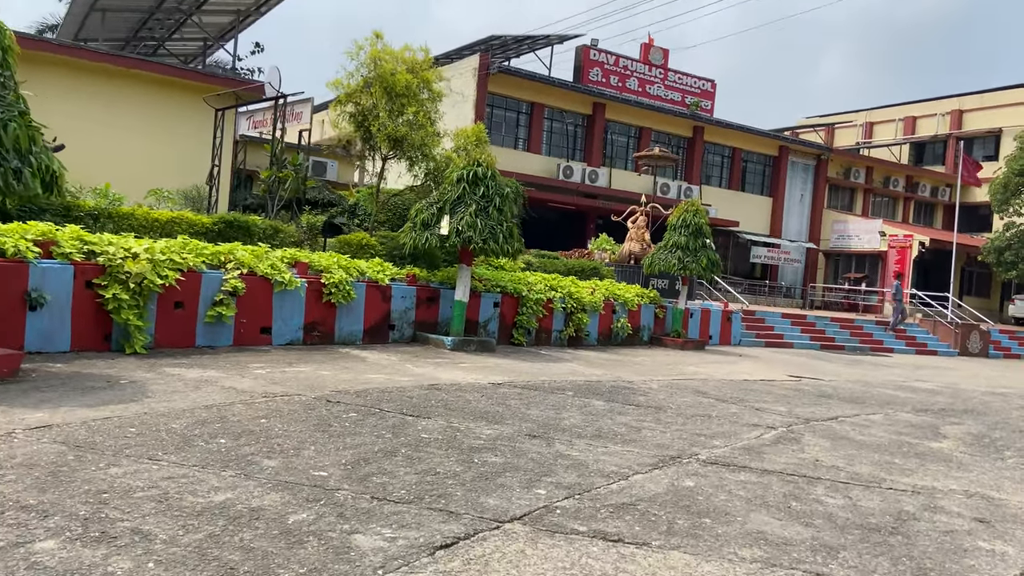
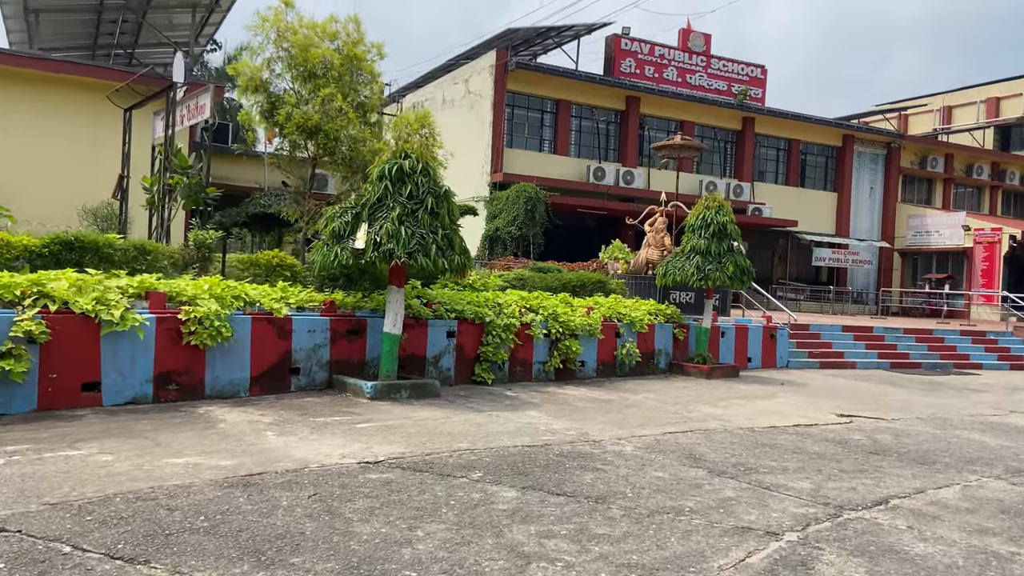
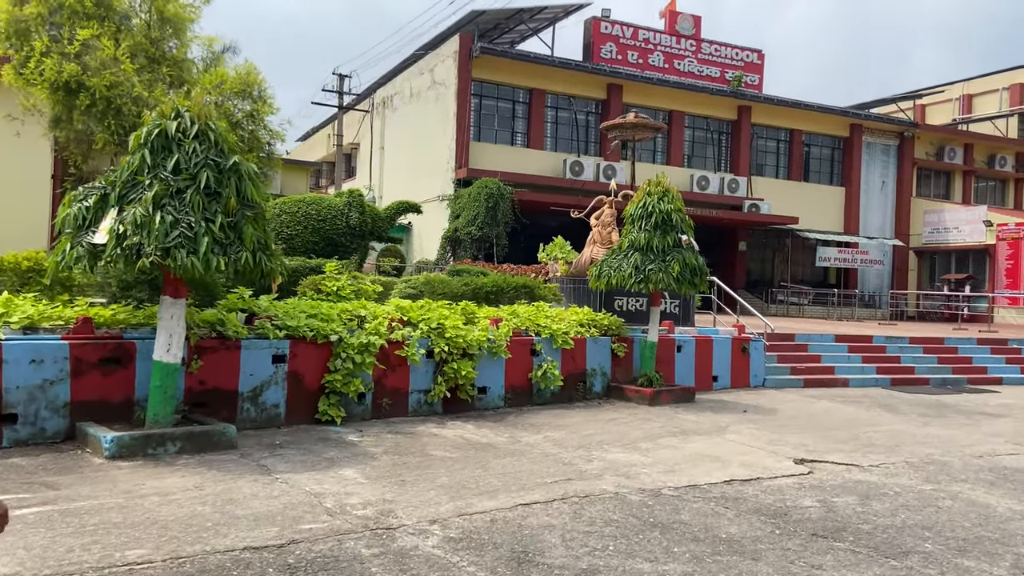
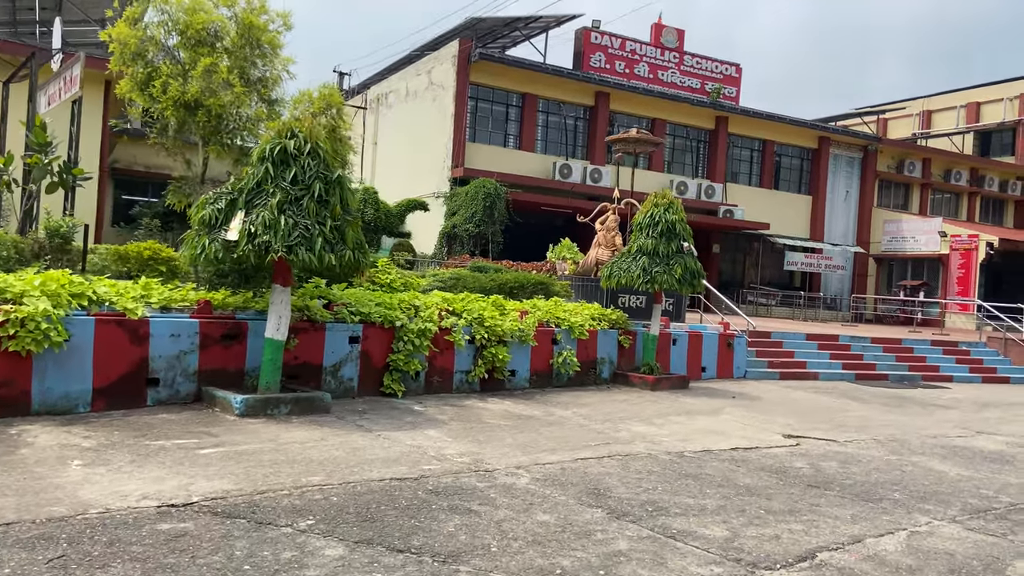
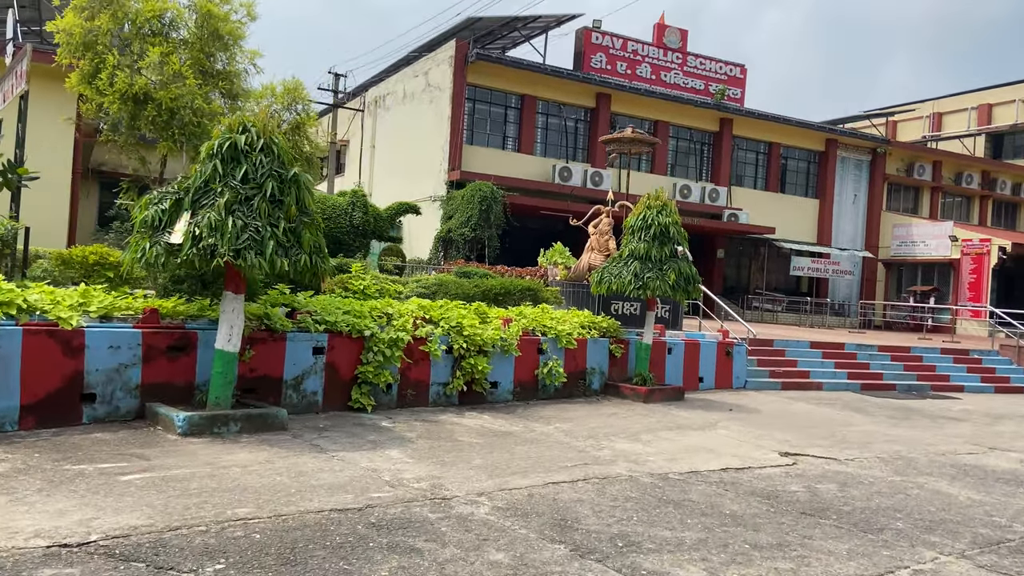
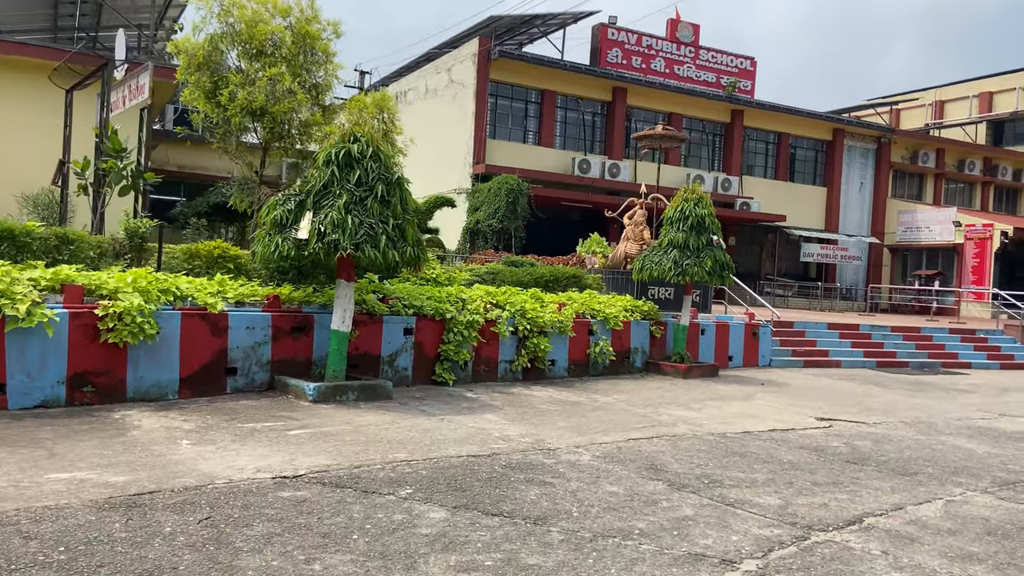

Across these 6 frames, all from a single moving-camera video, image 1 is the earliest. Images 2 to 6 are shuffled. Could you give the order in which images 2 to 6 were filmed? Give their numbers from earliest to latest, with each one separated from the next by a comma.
2, 6, 4, 5, 3
